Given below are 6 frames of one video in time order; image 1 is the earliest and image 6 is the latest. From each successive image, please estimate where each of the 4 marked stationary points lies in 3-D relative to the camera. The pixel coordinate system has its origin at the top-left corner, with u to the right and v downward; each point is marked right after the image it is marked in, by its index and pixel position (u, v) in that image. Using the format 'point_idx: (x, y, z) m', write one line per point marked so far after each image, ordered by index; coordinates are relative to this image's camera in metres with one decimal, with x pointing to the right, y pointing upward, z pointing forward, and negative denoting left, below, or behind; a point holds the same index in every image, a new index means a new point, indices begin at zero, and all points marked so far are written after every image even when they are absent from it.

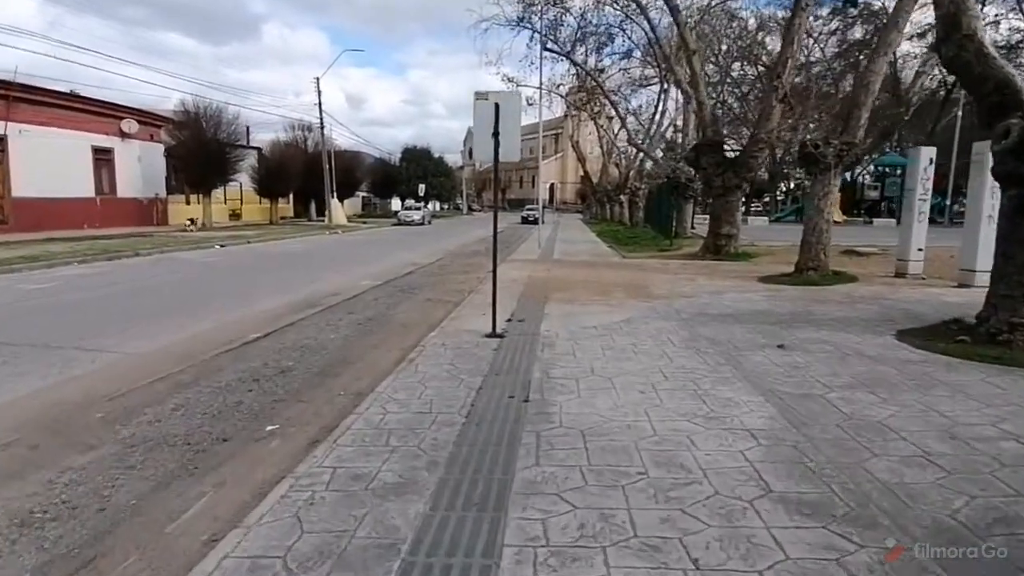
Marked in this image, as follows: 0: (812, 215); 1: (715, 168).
0: (+6.6, +1.6, +13.2) m
1: (+6.3, +3.7, +18.5) m
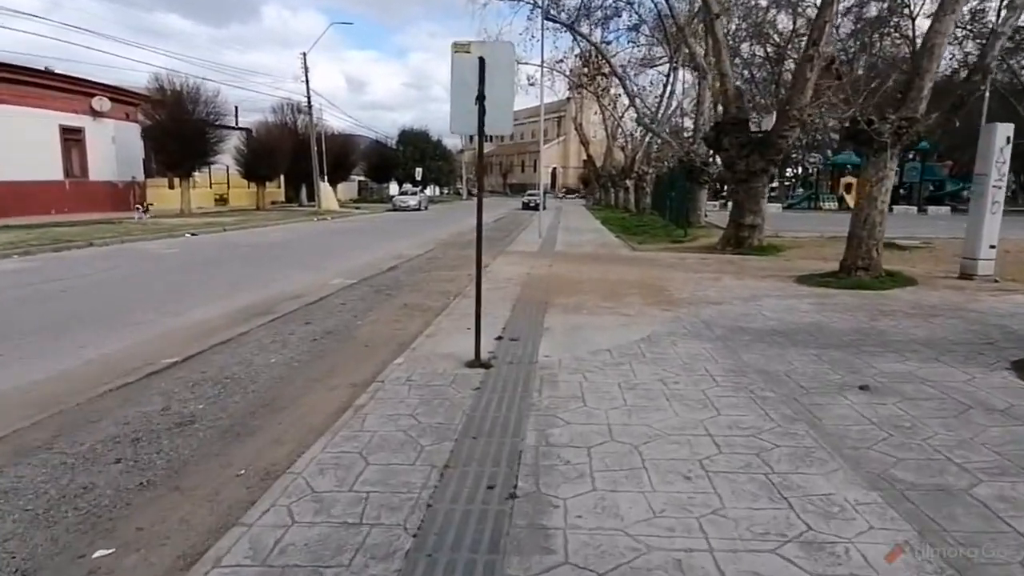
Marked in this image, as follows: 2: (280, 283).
0: (+6.5, +1.6, +11.1) m
1: (+6.3, +3.8, +16.4) m
2: (-4.9, +0.1, +12.5) m
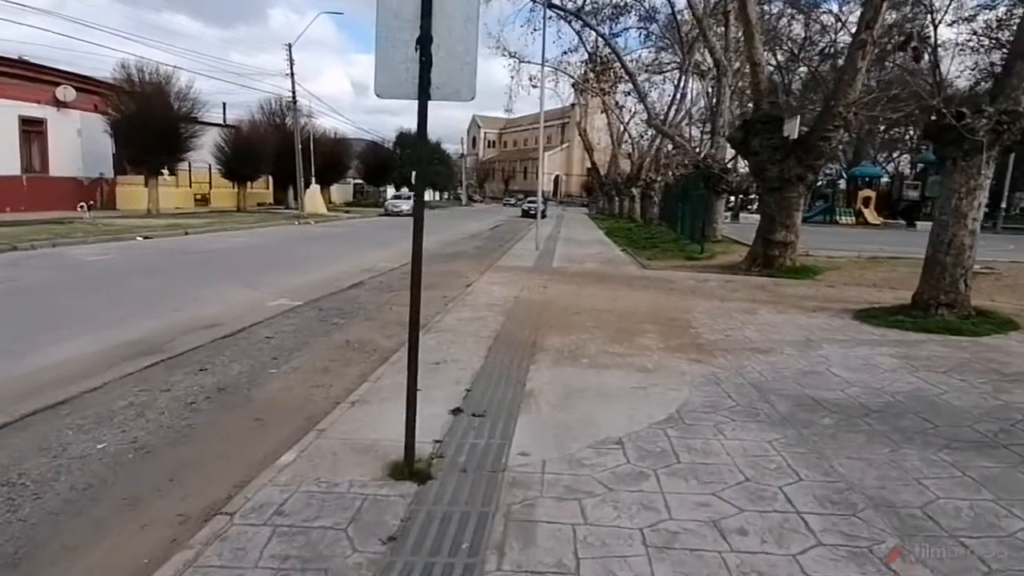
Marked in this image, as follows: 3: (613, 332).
0: (+6.3, +1.0, +8.6) m
1: (+6.0, +3.1, +13.9) m
2: (-5.1, -0.3, +10.0) m
3: (+1.4, -0.6, +8.2) m
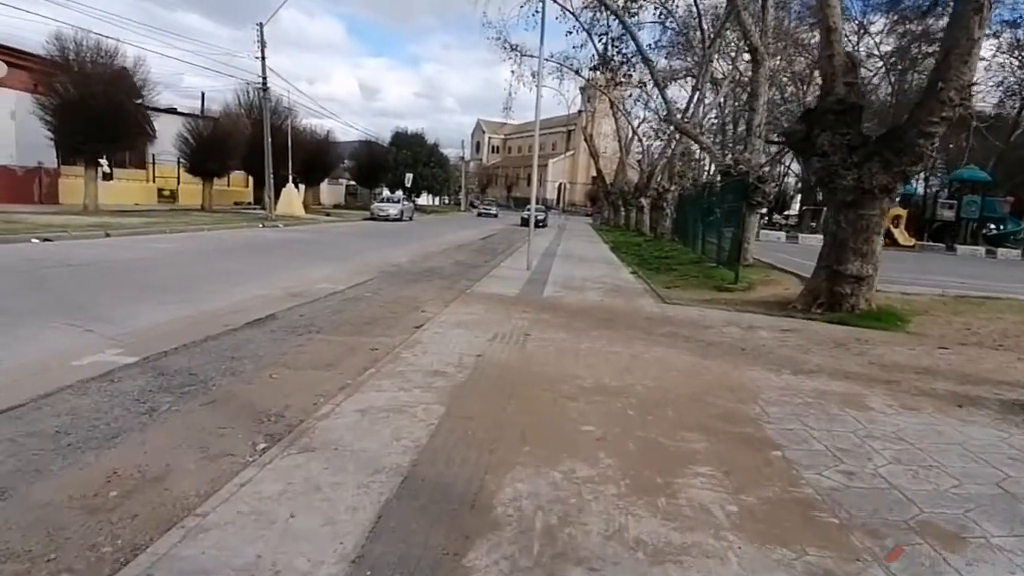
0: (+5.8, +0.2, +4.8) m
1: (+5.7, +2.2, +10.1) m
2: (-5.6, -0.7, +6.2) m
3: (+0.9, -1.3, +4.4) m
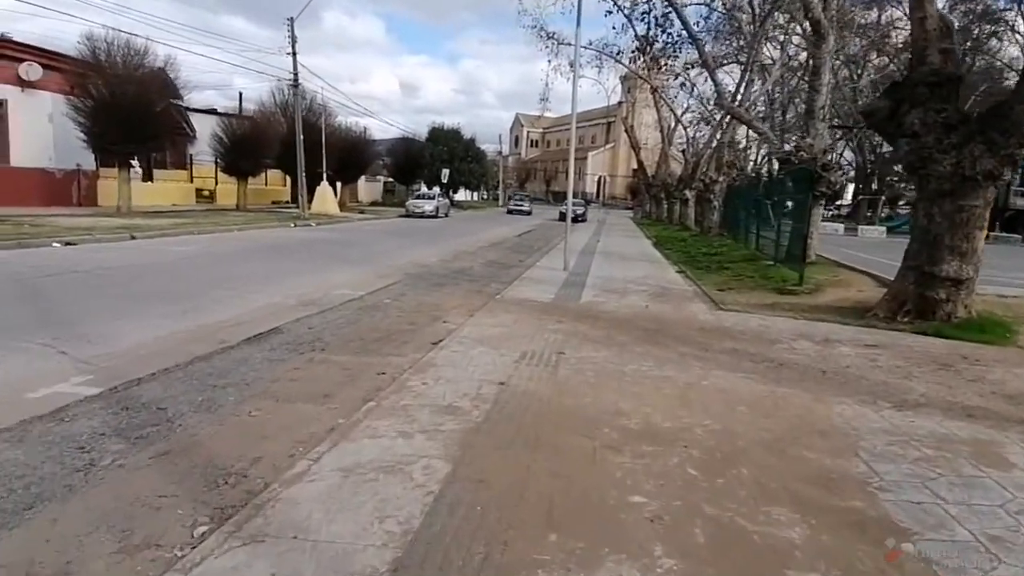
0: (+5.9, 0.0, +3.2) m
1: (+6.1, +2.2, +8.5) m
2: (-5.4, -0.9, +5.3) m
3: (+1.0, -1.4, +3.2) m
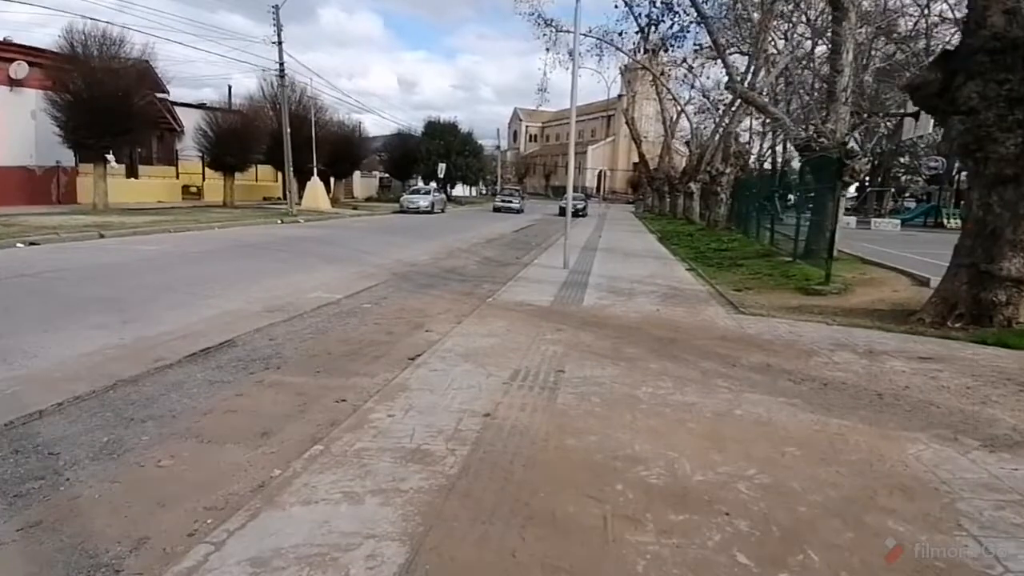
0: (+5.8, 0.0, +2.0) m
1: (+6.0, +2.2, +7.2) m
2: (-5.5, -1.0, +4.1) m
3: (+0.9, -1.5, +2.0) m
